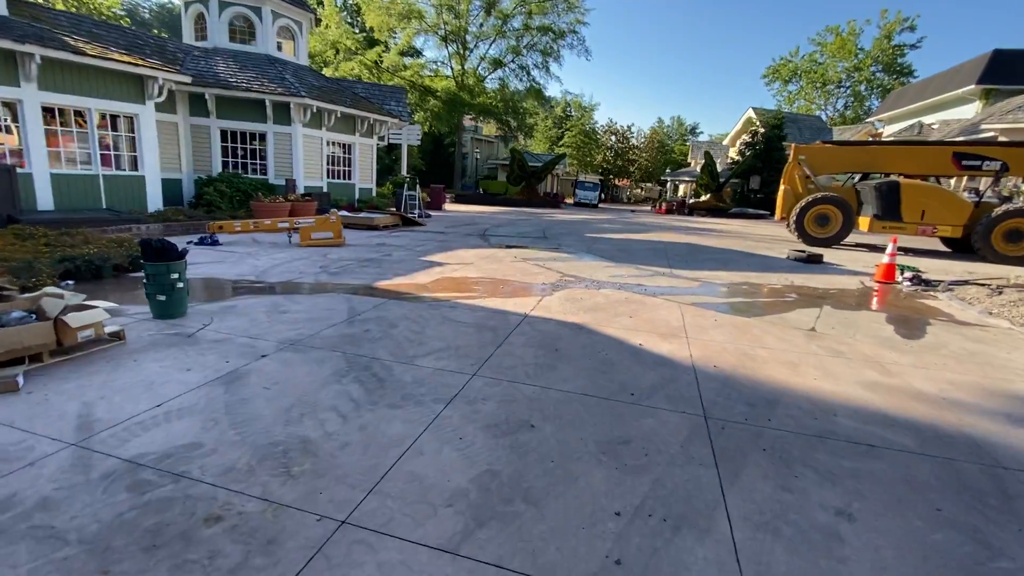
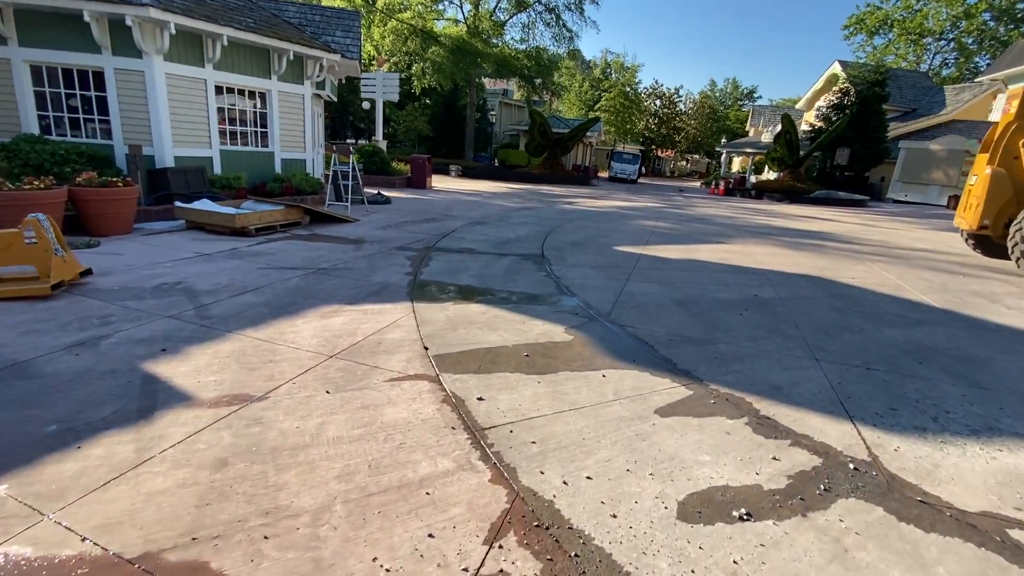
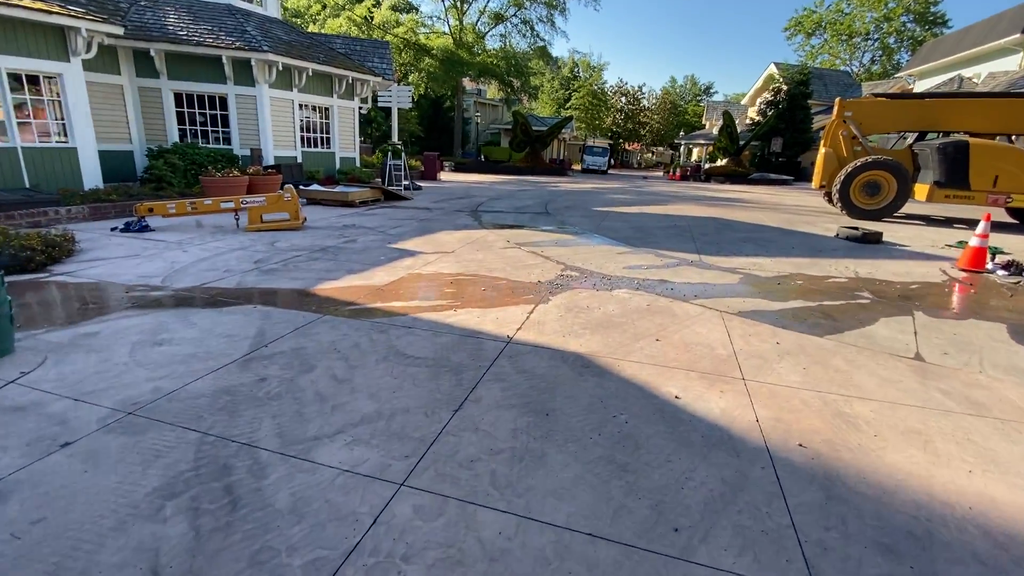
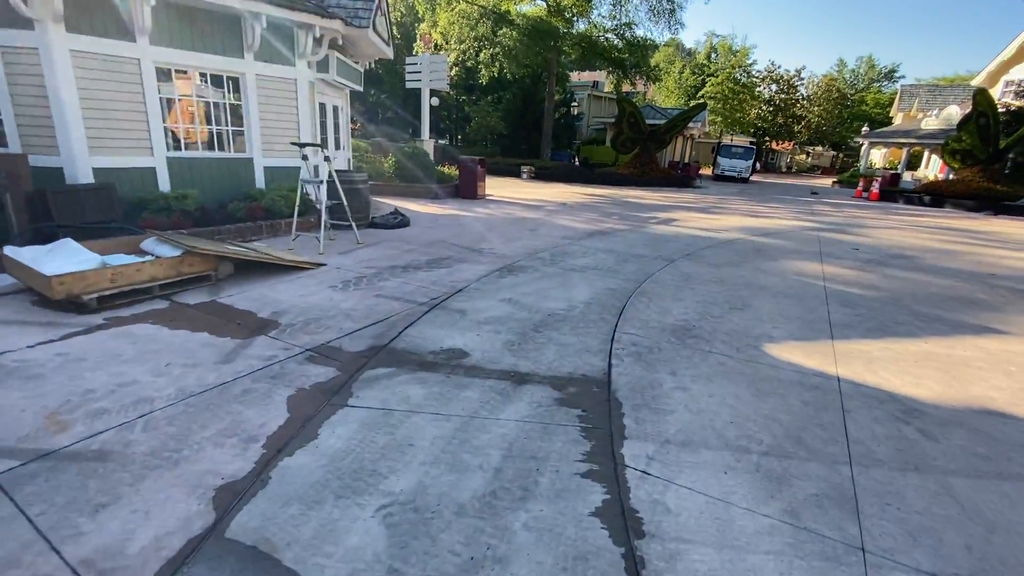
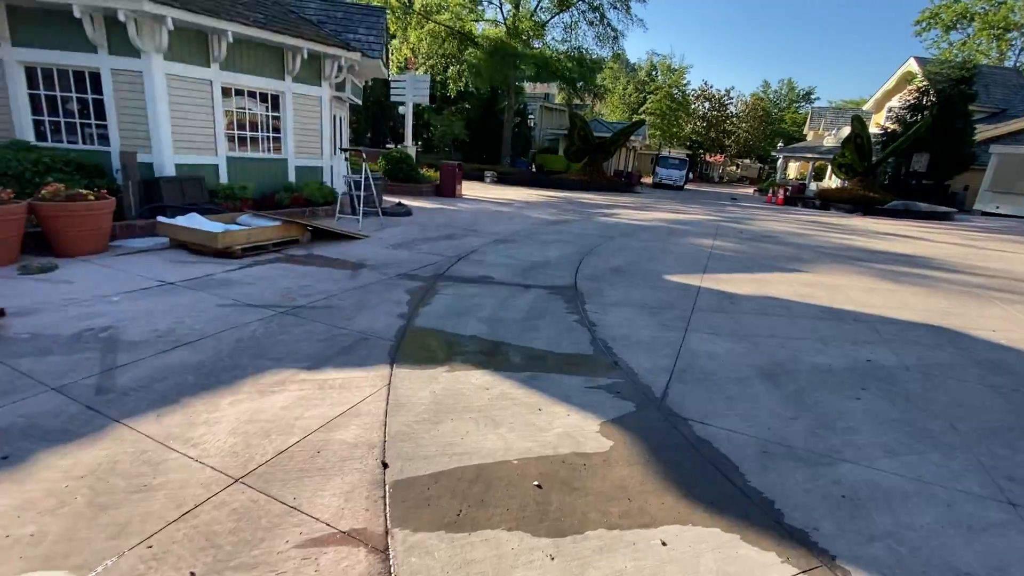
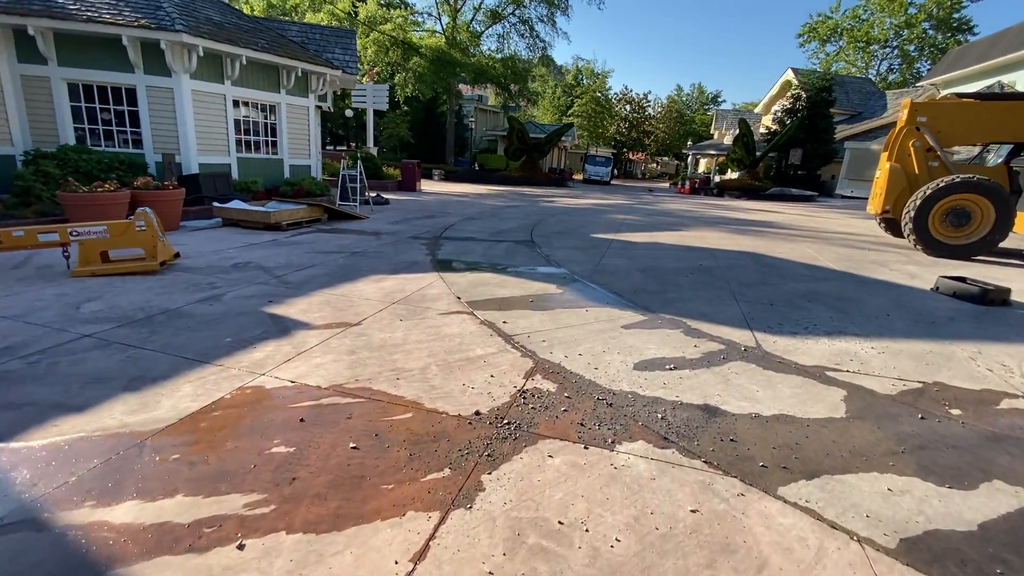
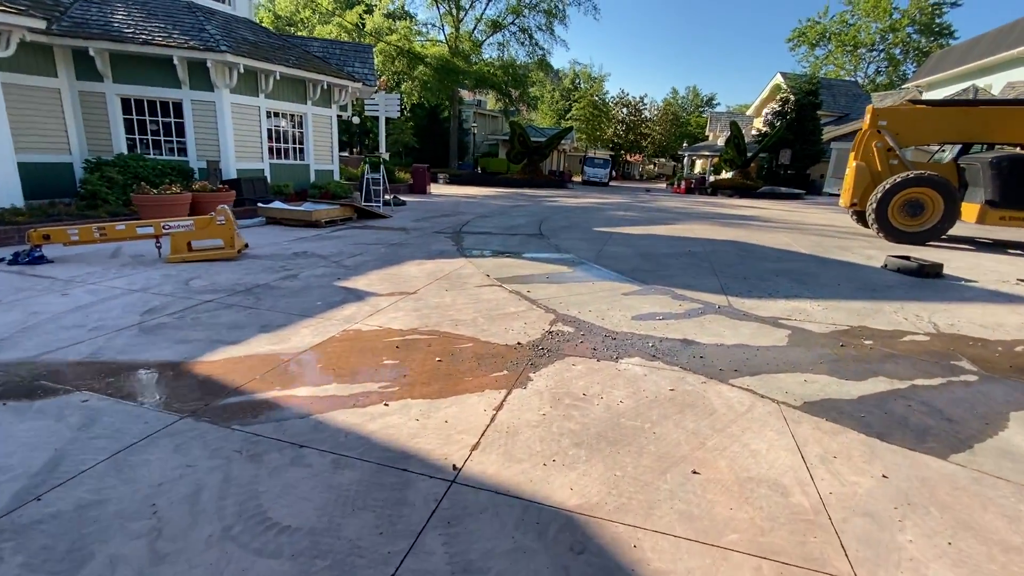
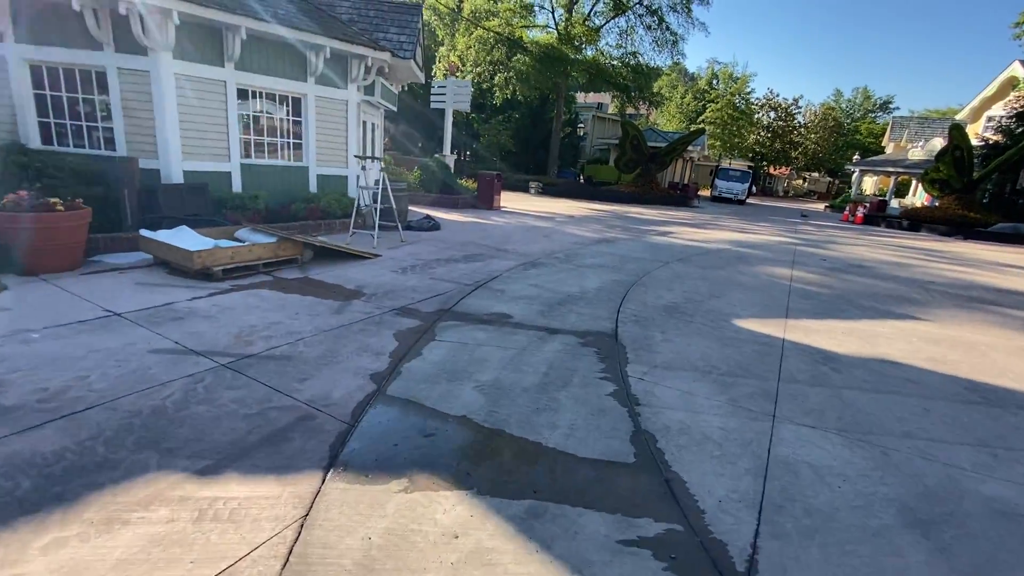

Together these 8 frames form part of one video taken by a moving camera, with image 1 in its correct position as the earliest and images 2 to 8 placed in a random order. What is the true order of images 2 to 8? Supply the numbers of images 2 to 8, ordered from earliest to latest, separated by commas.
3, 7, 6, 2, 5, 8, 4
